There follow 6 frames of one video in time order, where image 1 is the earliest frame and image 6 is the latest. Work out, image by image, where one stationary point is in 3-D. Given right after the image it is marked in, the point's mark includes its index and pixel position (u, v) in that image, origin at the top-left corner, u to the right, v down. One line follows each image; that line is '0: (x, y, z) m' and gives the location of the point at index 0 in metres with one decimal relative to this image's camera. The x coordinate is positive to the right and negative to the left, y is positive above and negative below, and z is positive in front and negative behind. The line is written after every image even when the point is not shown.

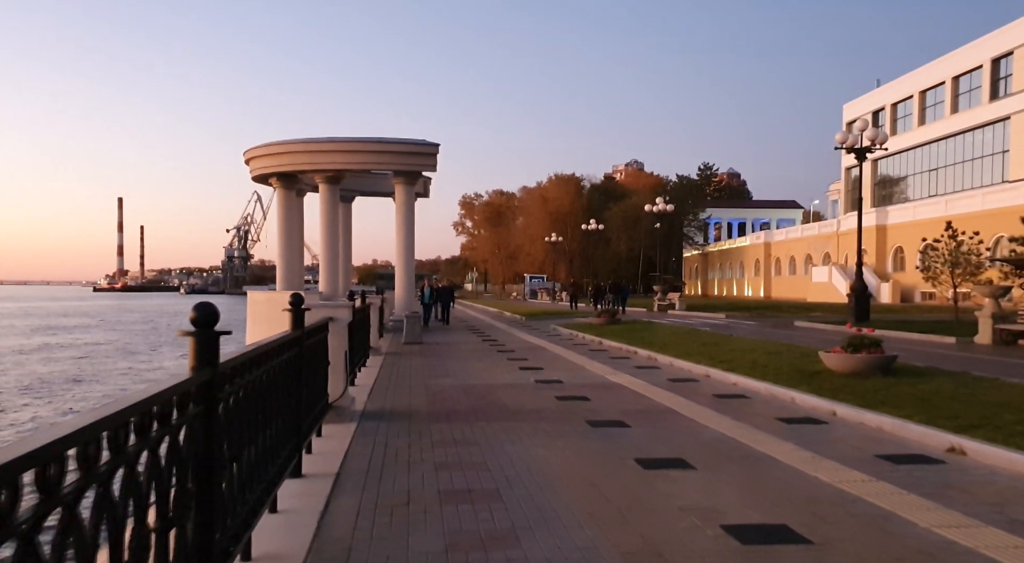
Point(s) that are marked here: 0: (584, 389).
0: (+1.2, -1.8, +13.4) m
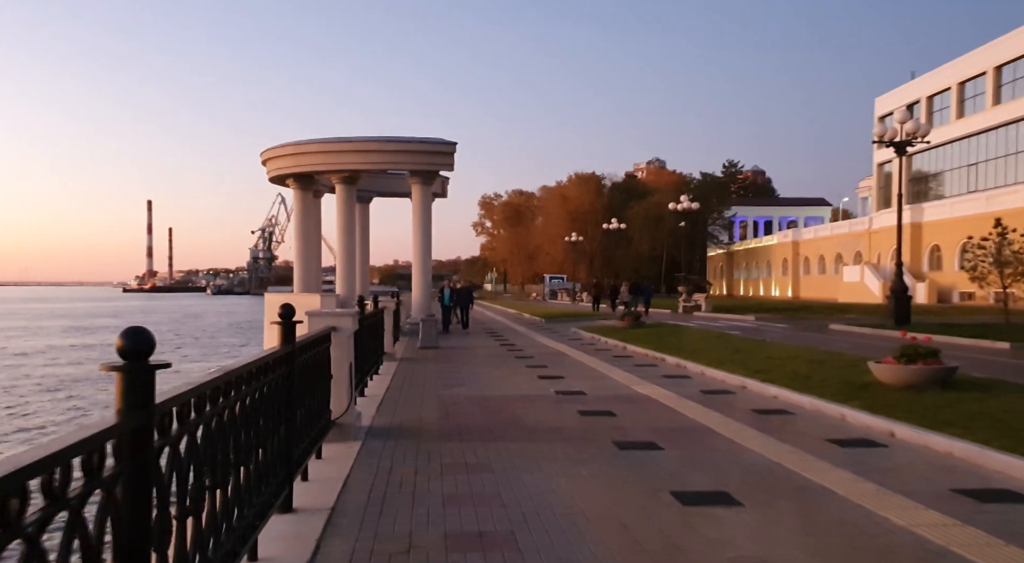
0: (+1.5, -1.9, +12.4) m
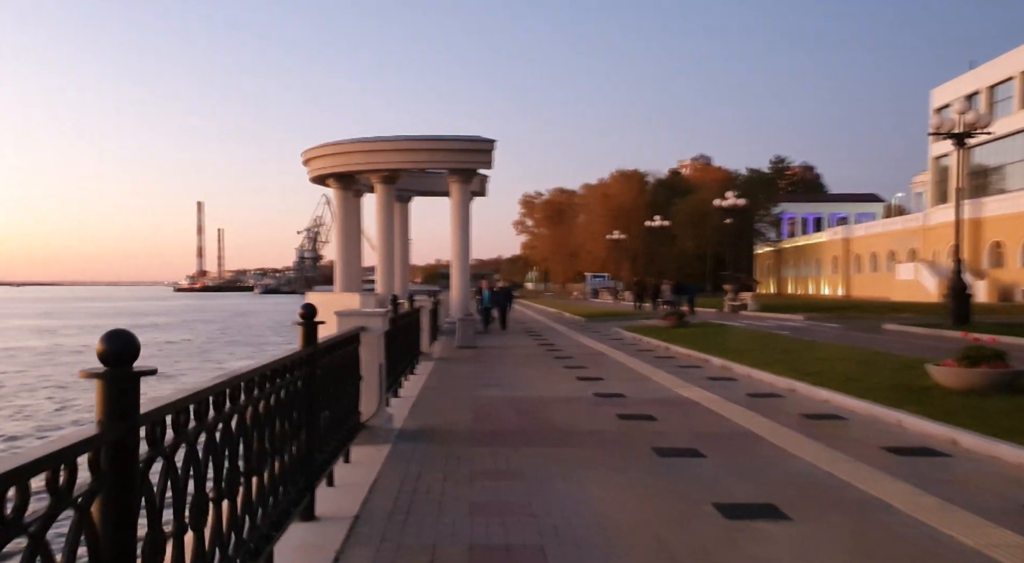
0: (+2.1, -1.9, +12.0) m
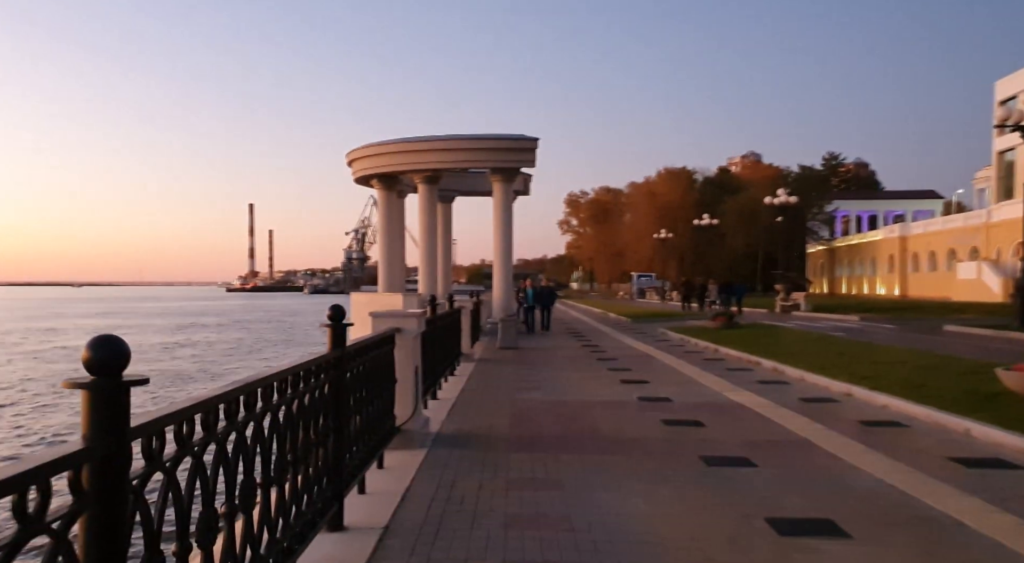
0: (+2.7, -1.9, +11.5) m
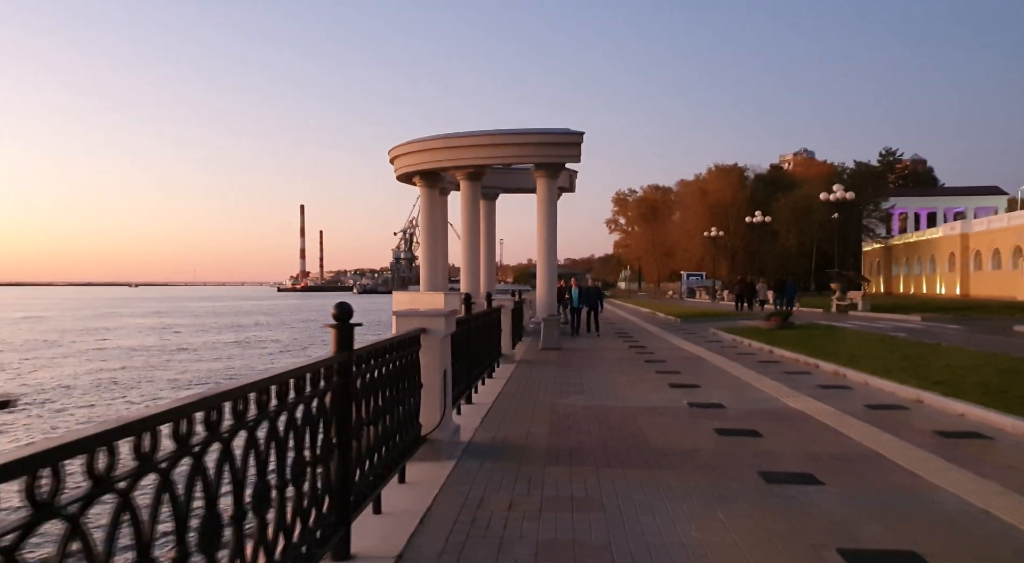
0: (+3.3, -1.8, +10.6) m
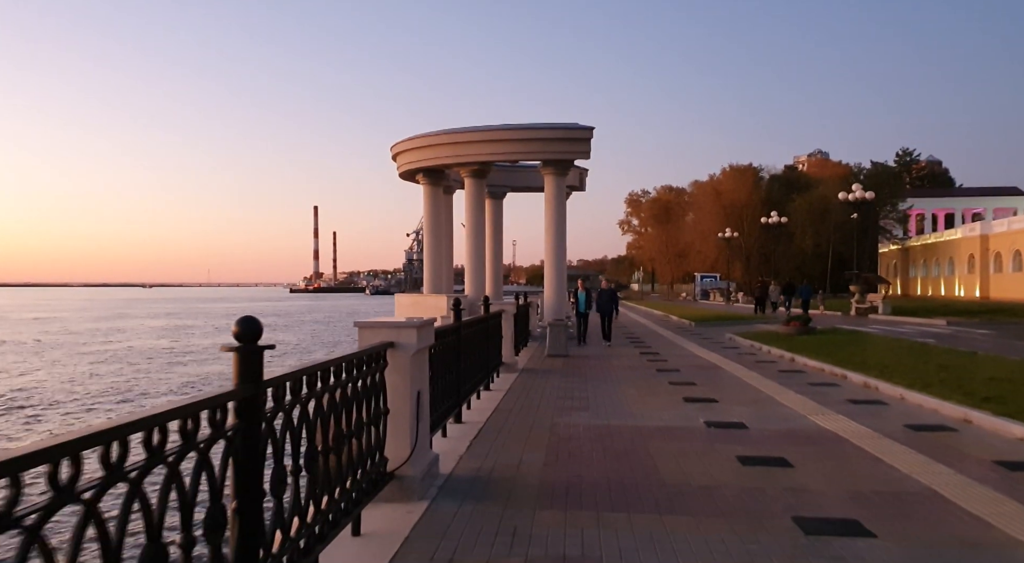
0: (+3.2, -1.9, +9.3) m
